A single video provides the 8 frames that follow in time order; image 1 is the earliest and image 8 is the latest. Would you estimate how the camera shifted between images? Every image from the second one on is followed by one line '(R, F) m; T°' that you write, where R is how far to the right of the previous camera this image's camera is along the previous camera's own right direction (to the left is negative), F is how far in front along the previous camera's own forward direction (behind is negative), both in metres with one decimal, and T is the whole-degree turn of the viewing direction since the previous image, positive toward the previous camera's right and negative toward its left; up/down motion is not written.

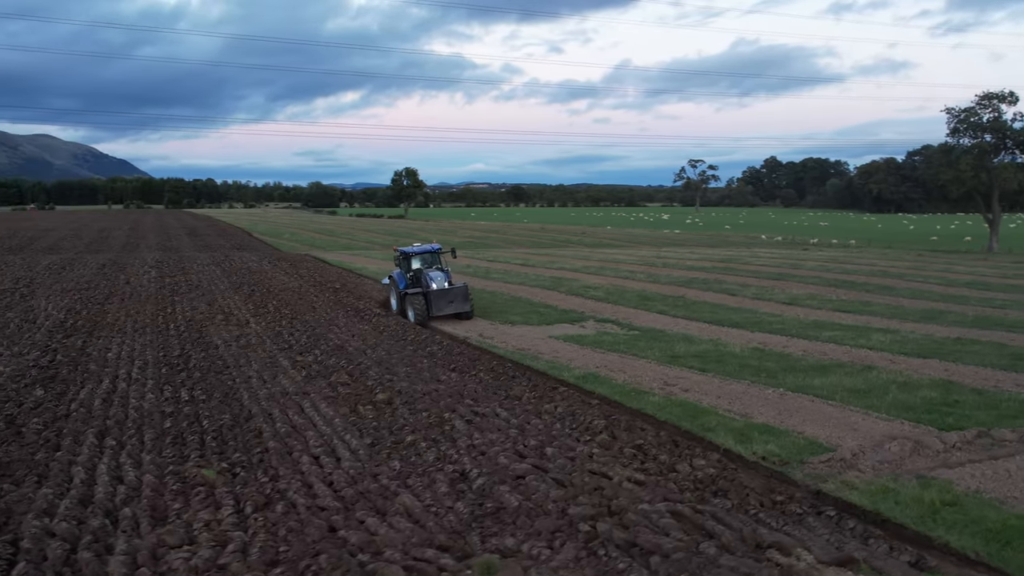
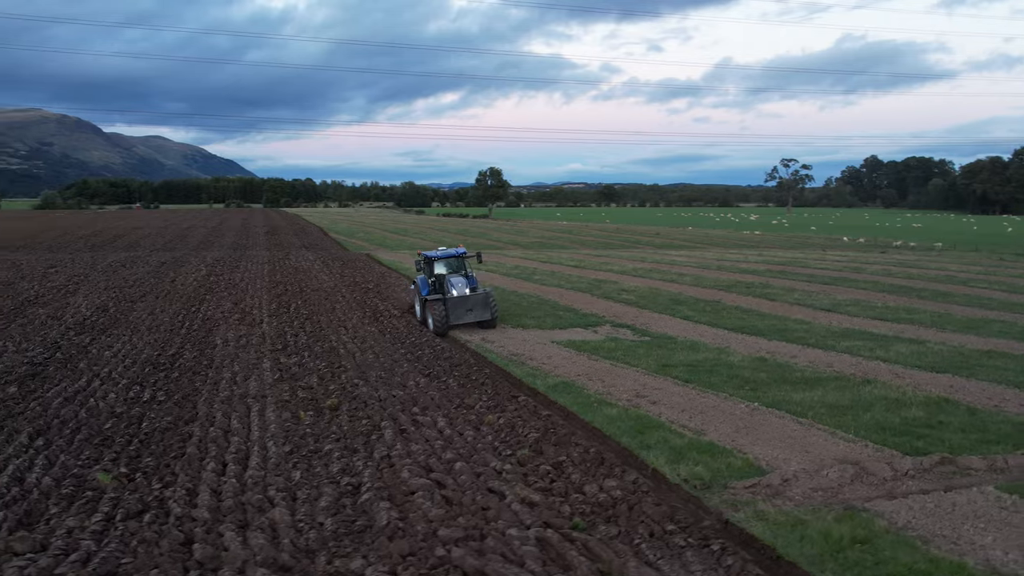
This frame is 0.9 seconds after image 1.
(+1.7, +0.6) m; -6°
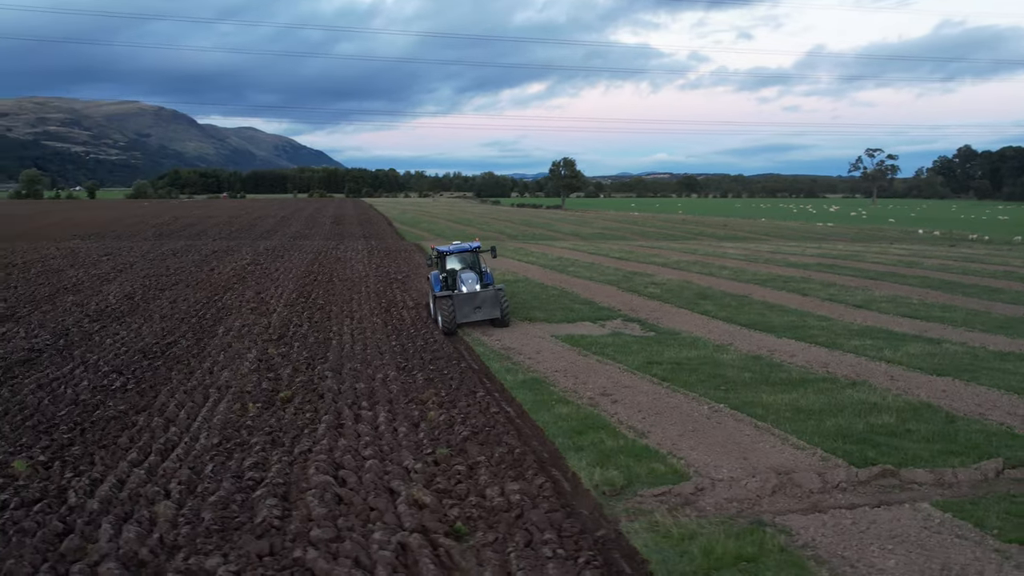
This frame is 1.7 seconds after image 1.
(+1.5, +0.4) m; -5°
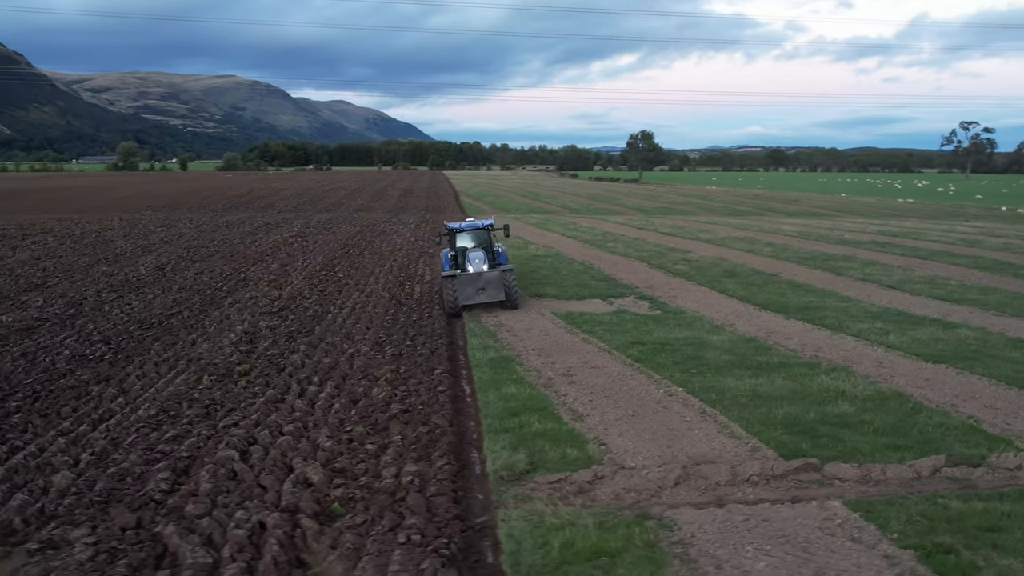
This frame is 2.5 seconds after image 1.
(+1.5, +0.3) m; -5°
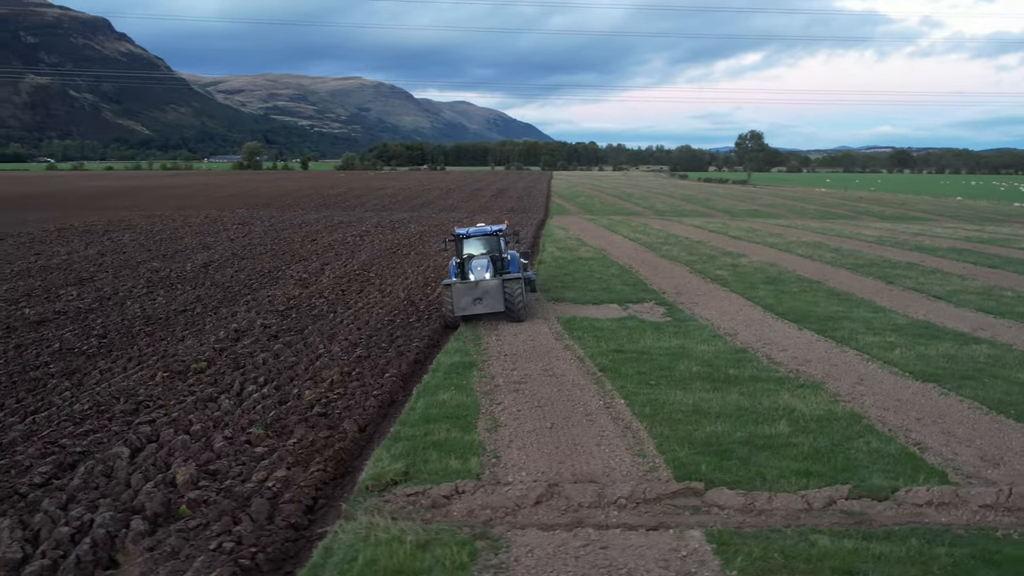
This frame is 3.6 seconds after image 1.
(+1.9, +0.4) m; -7°
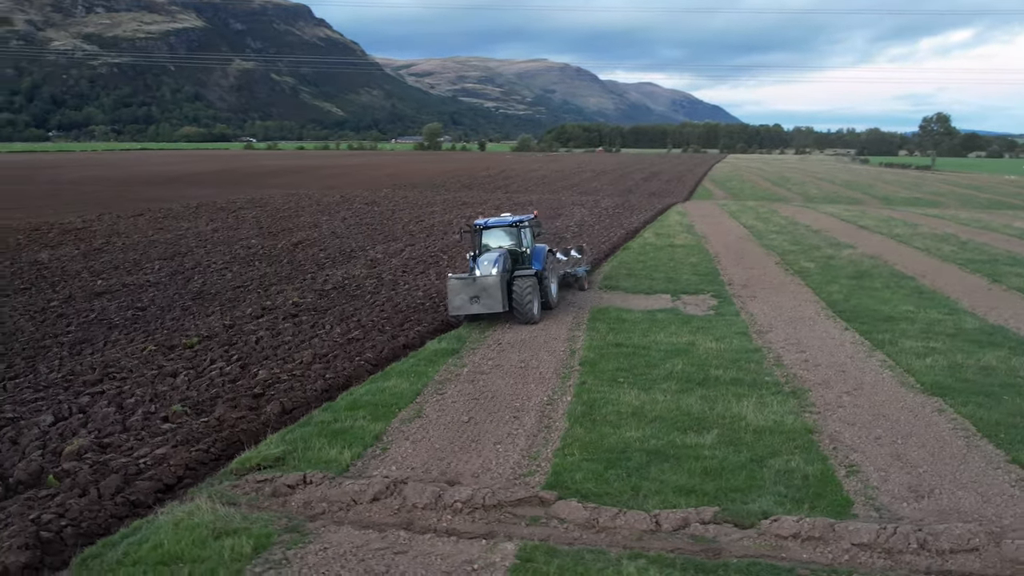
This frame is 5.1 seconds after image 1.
(+2.3, +0.6) m; -11°
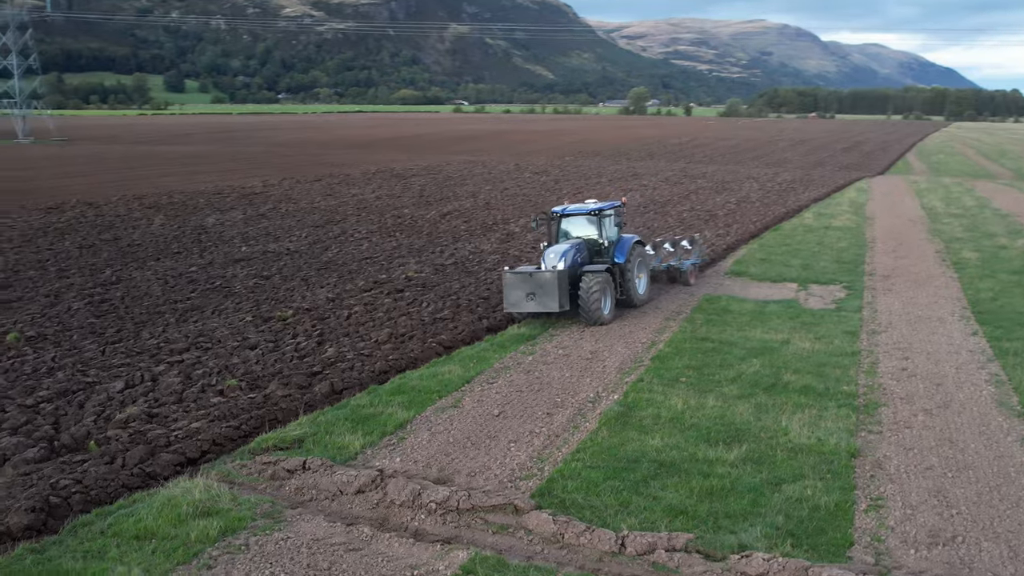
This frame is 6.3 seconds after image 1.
(+1.5, +0.3) m; -12°
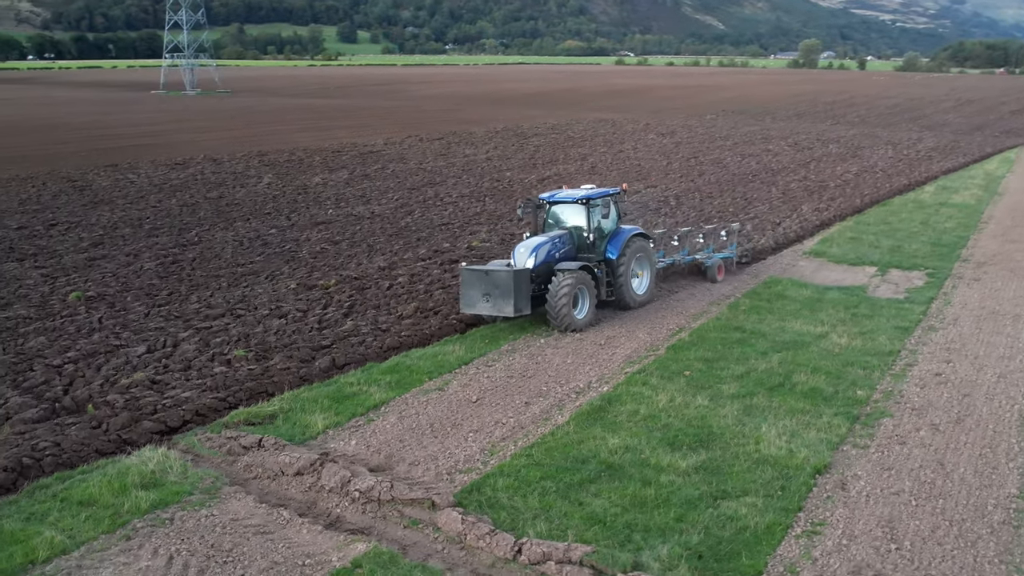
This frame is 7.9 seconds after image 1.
(+1.6, +0.2) m; -10°
